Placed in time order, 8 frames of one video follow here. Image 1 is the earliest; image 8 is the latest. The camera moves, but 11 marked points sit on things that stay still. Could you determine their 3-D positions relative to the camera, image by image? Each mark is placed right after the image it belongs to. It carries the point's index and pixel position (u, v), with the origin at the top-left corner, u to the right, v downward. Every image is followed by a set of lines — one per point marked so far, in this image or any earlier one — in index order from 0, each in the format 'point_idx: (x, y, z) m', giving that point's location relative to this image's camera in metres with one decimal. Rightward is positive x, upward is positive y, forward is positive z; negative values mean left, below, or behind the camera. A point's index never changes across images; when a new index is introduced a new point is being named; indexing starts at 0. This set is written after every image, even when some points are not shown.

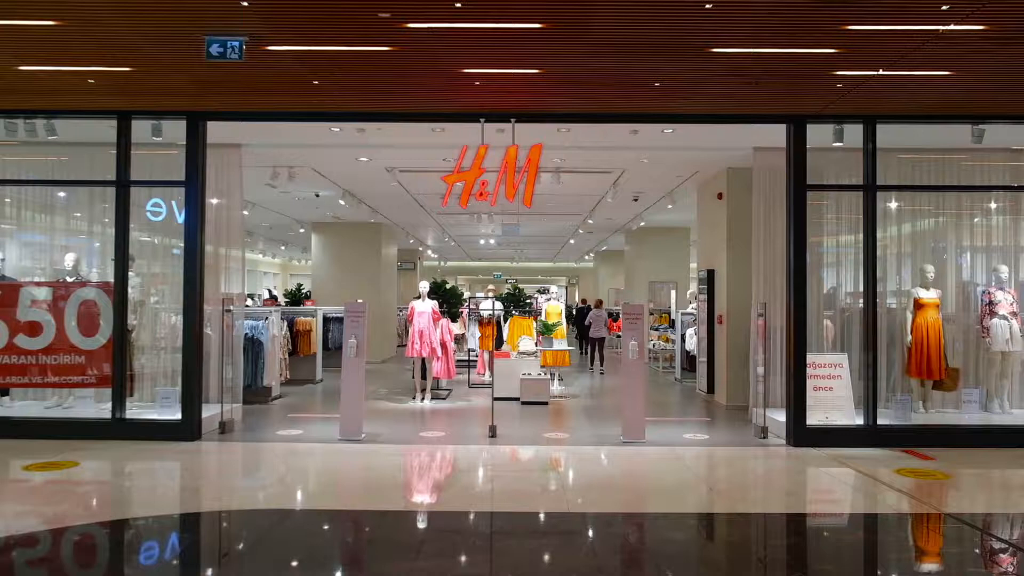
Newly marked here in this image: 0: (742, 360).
0: (+2.8, -0.9, +9.1) m
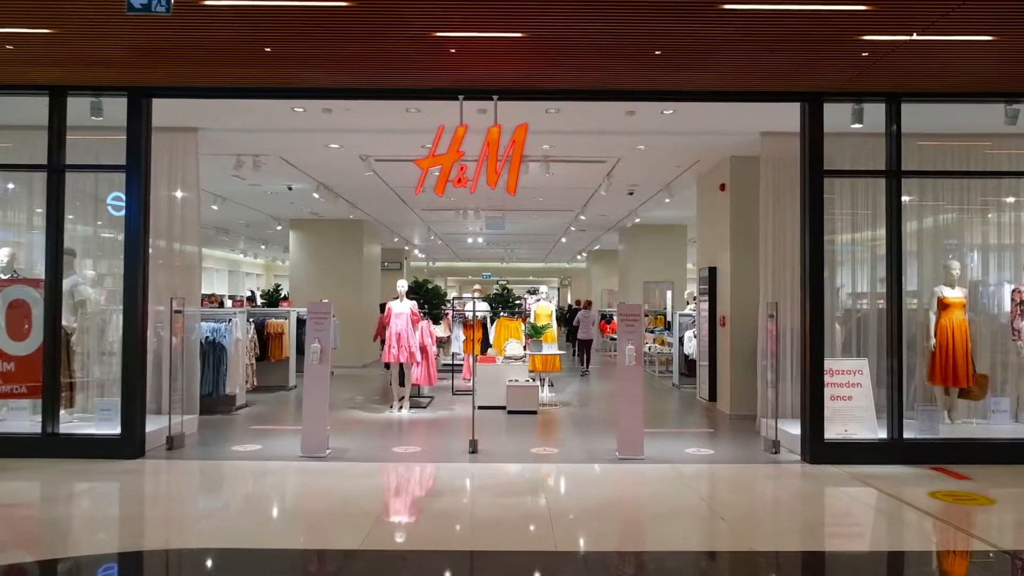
0: (+2.7, -0.9, +8.4) m
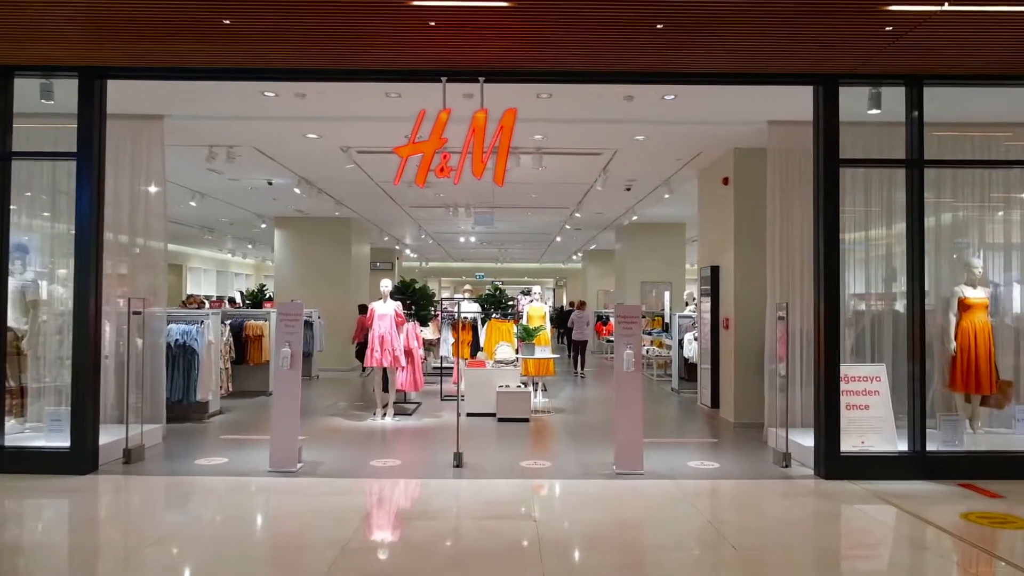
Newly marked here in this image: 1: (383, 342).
0: (+2.6, -0.9, +7.9) m
1: (-1.4, -0.6, +8.2) m
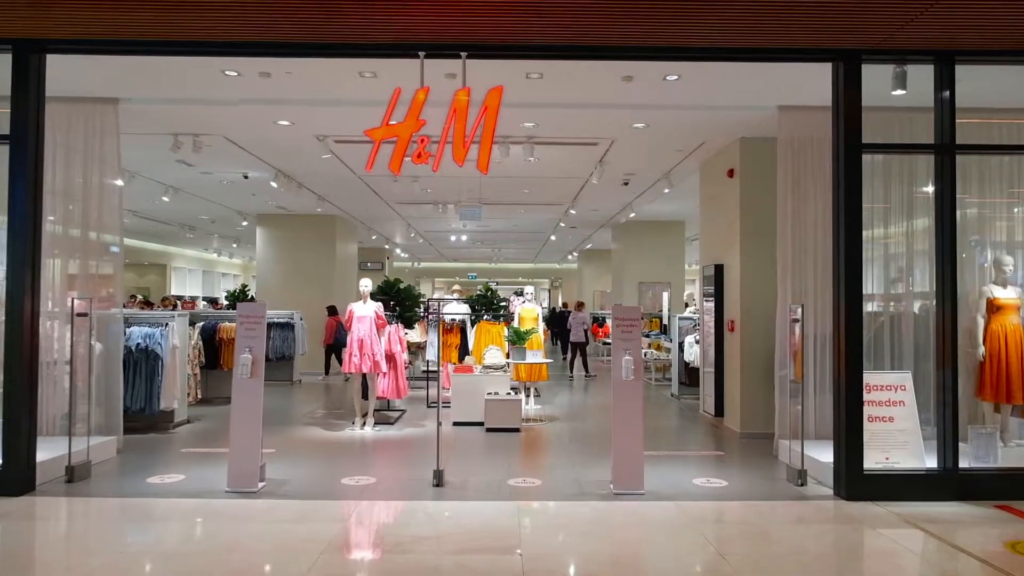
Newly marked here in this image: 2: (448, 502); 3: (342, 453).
0: (+2.4, -0.9, +7.3) m
1: (-1.5, -0.6, +7.6) m
2: (-0.4, -1.5, +5.1) m
3: (-1.6, -1.5, +6.9) m
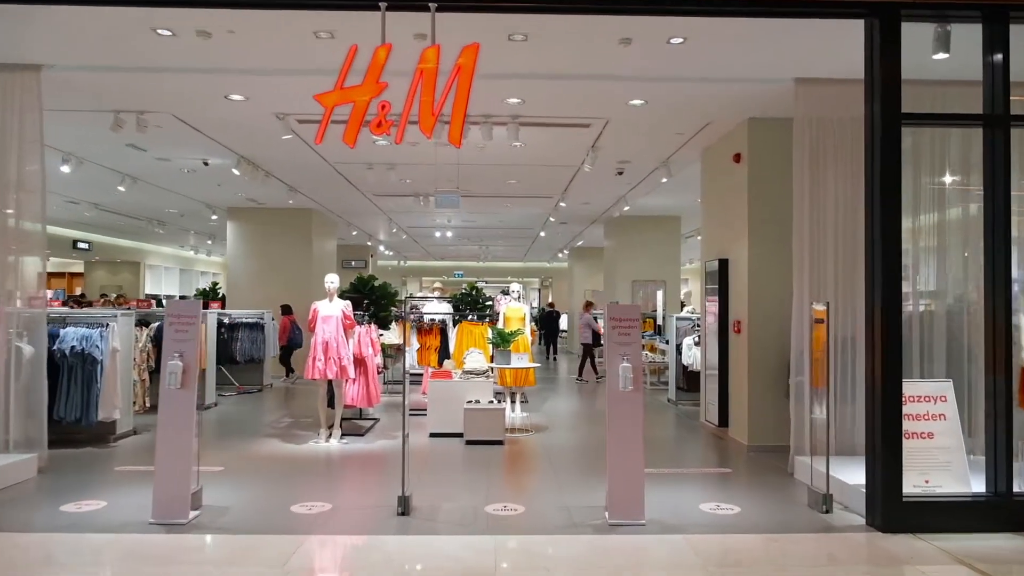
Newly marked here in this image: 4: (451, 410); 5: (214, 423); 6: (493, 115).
0: (+2.3, -0.9, +6.6) m
1: (-1.7, -0.6, +6.8) m
2: (-0.6, -1.4, +4.3) m
3: (-1.7, -1.5, +6.1) m
4: (-0.6, -1.2, +7.3) m
5: (-3.4, -1.5, +8.4) m
6: (-0.2, +1.6, +6.7) m
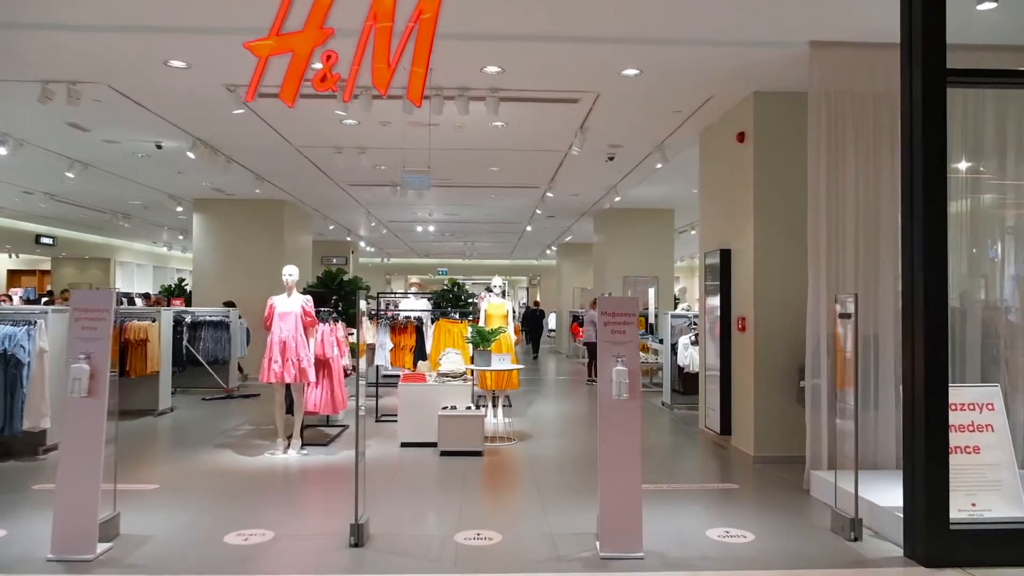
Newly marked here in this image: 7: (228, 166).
0: (+2.1, -0.8, +5.9) m
1: (-1.9, -0.5, +6.1) m
2: (-0.7, -1.4, +3.6) m
3: (-1.9, -1.5, +5.4) m
4: (-0.8, -1.1, +6.6) m
5: (-3.6, -1.5, +7.6) m
6: (-0.3, +1.6, +6.0) m
7: (-3.4, +1.5, +8.7) m
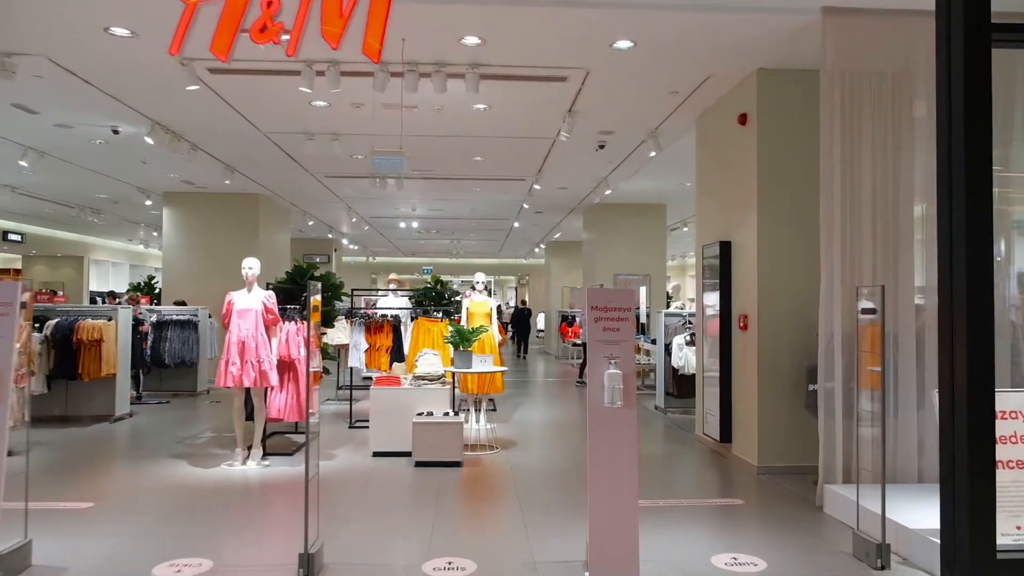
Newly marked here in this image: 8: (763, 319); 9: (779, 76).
0: (+2.0, -0.8, +5.4) m
1: (-2.0, -0.5, +5.5) m
2: (-0.8, -1.3, +3.1) m
3: (-2.0, -1.4, +4.8) m
4: (-0.9, -1.1, +6.1) m
5: (-3.7, -1.4, +7.0) m
6: (-0.5, +1.7, +5.4) m
7: (-3.5, +1.5, +8.2) m
8: (+1.9, -0.2, +5.4) m
9: (+2.0, +1.6, +5.5) m
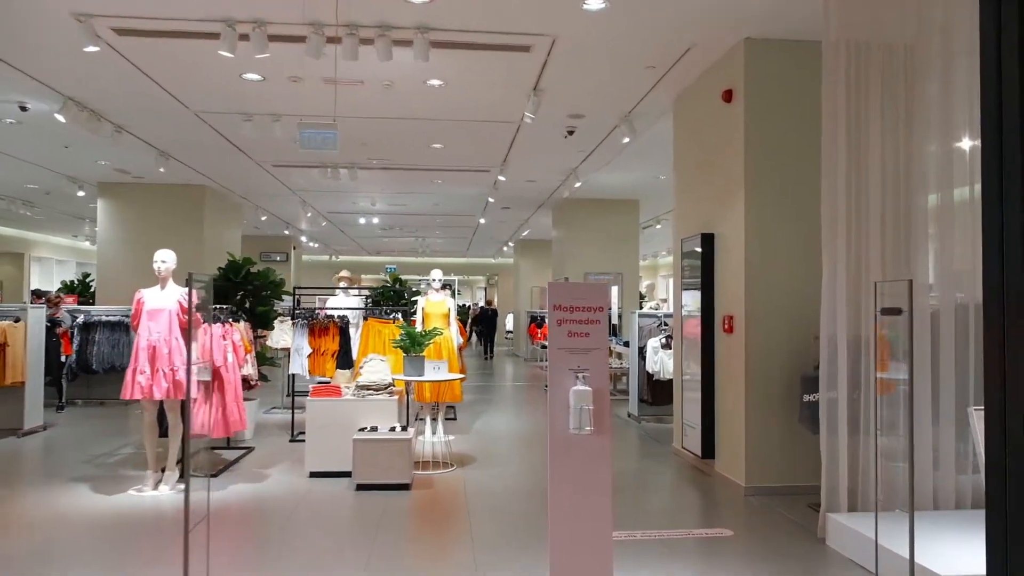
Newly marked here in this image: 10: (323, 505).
0: (+1.7, -0.8, +4.8) m
1: (-2.3, -0.4, +4.8) m
2: (-1.0, -1.3, +2.4) m
3: (-2.3, -1.4, +4.0) m
4: (-1.2, -1.1, +5.4) m
5: (-4.1, -1.4, +6.2) m
6: (-0.8, +1.7, +4.7) m
7: (-3.9, +1.5, +7.3) m
8: (+1.6, -0.2, +4.8) m
9: (+1.7, +1.6, +4.9) m
10: (-1.2, -1.4, +4.7) m
